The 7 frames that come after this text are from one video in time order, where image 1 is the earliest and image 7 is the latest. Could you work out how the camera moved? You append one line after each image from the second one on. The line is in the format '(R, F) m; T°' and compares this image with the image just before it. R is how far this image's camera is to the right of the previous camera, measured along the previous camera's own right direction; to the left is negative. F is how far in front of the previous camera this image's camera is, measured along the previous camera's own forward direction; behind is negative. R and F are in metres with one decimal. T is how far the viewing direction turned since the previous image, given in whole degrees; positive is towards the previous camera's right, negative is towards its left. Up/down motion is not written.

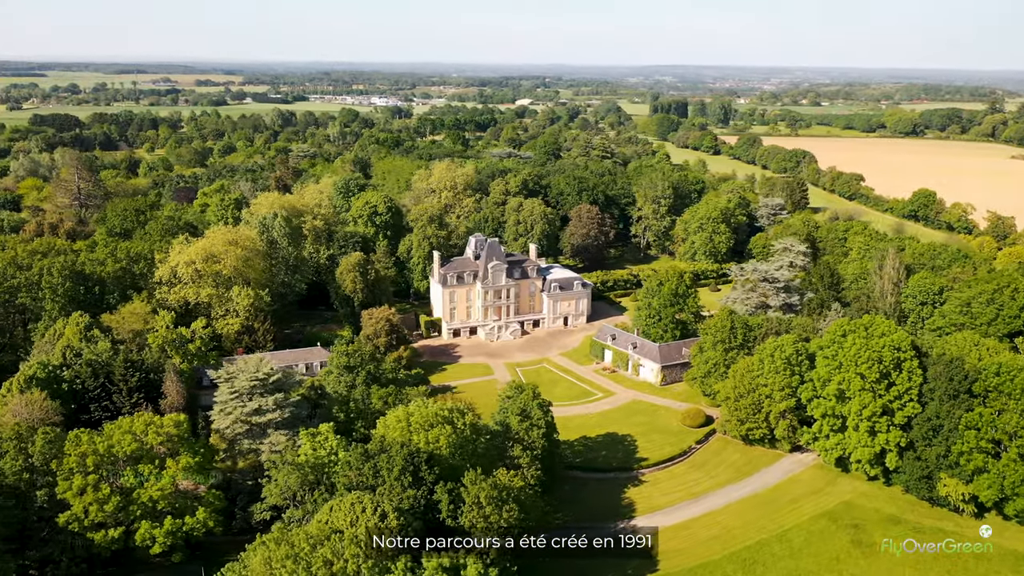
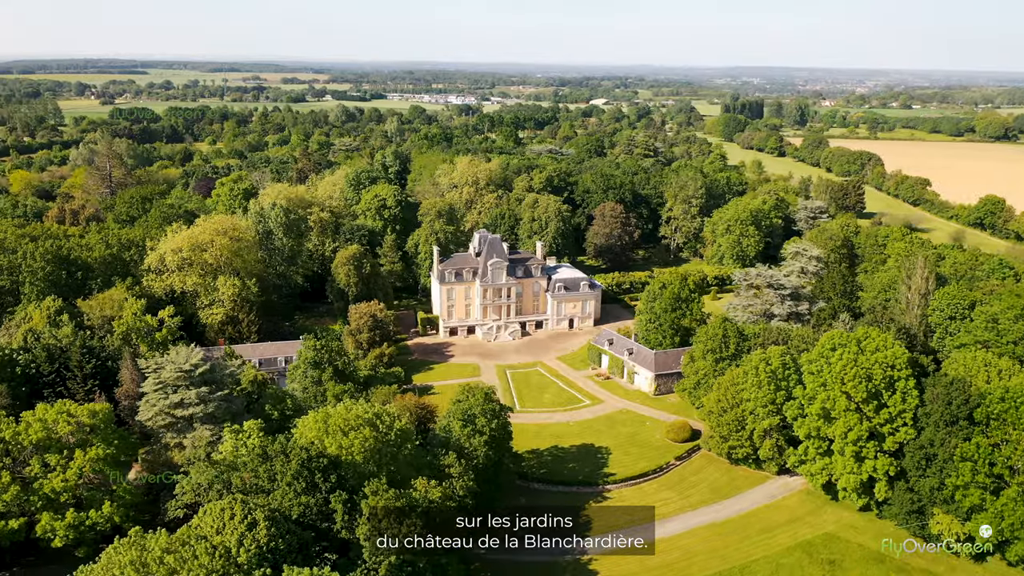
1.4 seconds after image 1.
(+6.7, +3.3) m; -6°
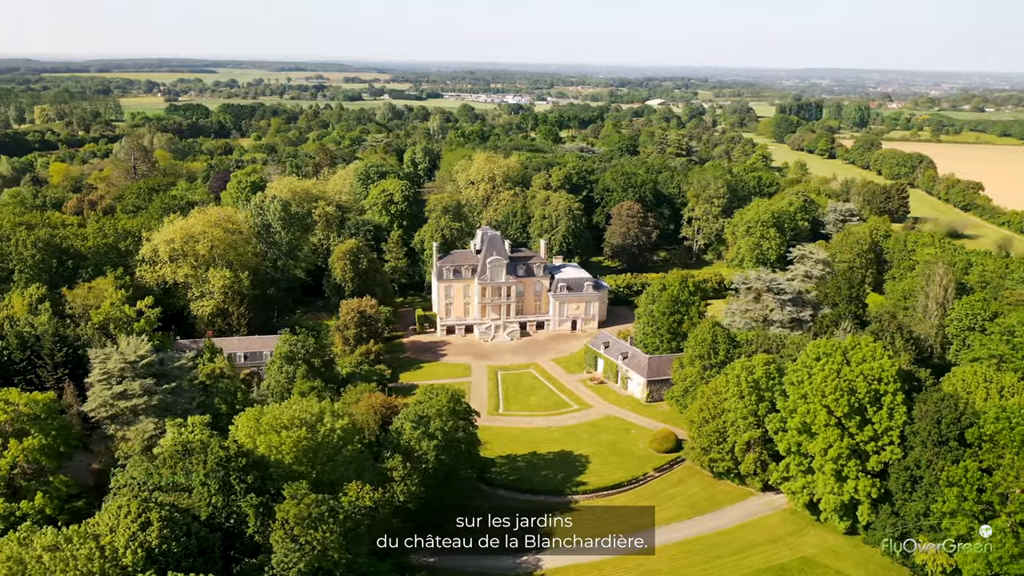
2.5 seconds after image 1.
(+4.9, +2.2) m; -4°
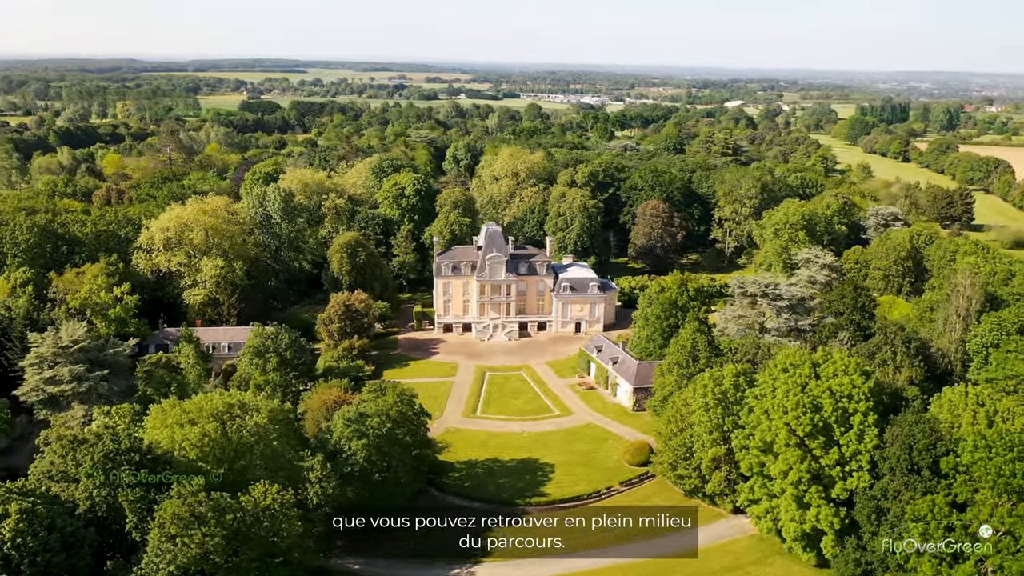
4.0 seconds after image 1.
(+6.4, +2.8) m; -6°
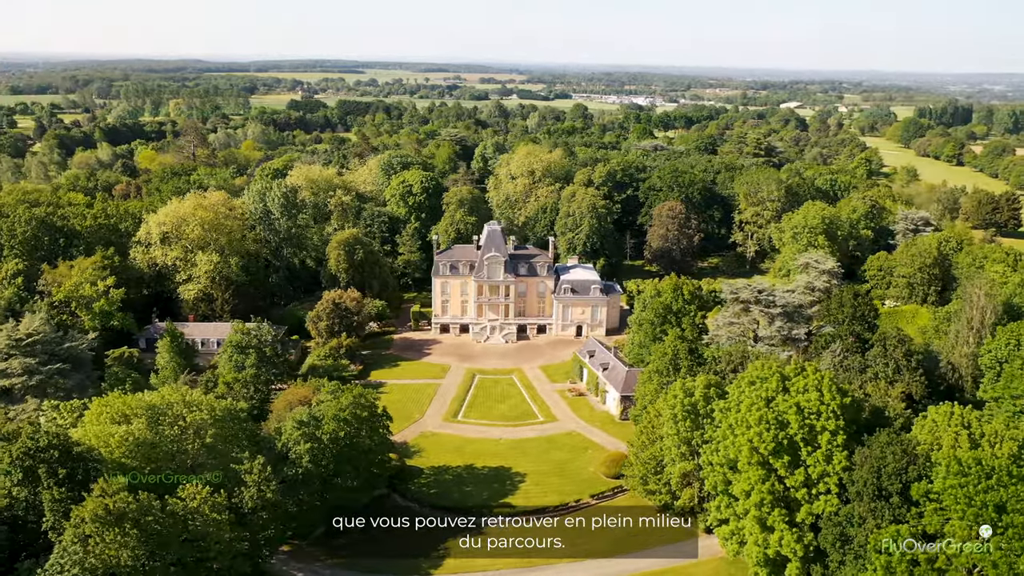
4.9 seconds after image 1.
(+4.3, +1.9) m; -4°
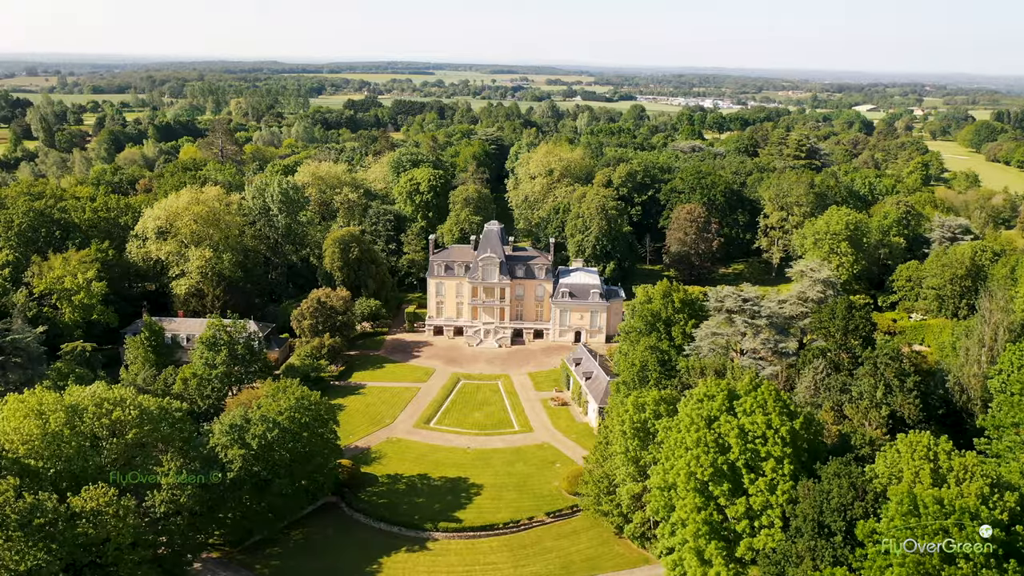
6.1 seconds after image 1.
(+5.3, +2.5) m; -5°
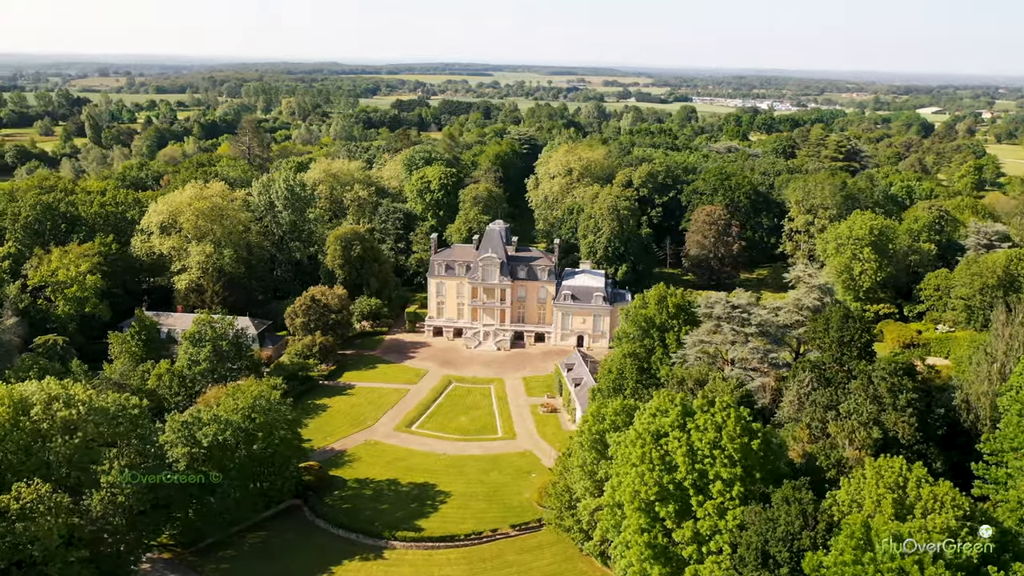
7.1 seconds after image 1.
(+4.0, +1.8) m; -4°
